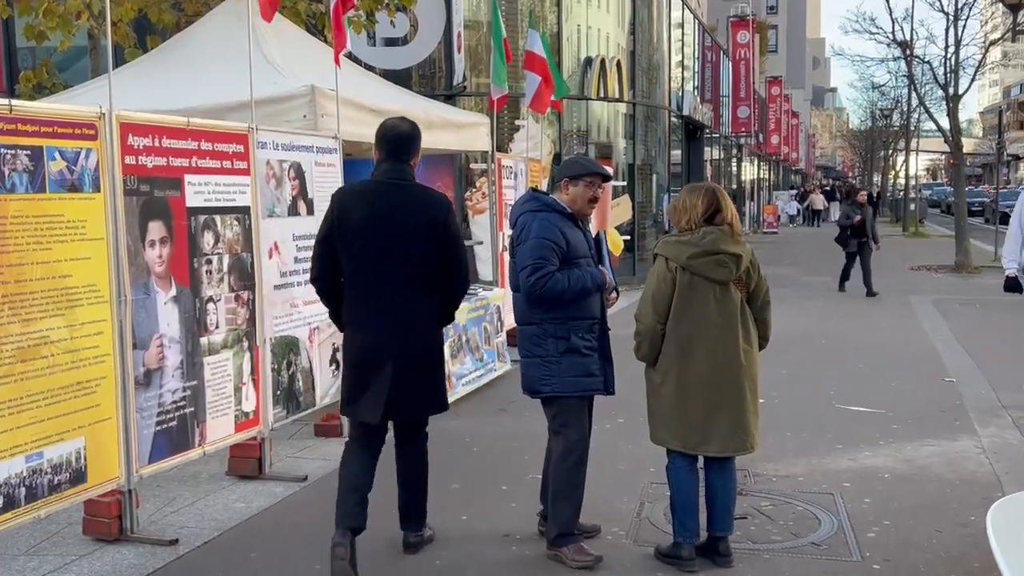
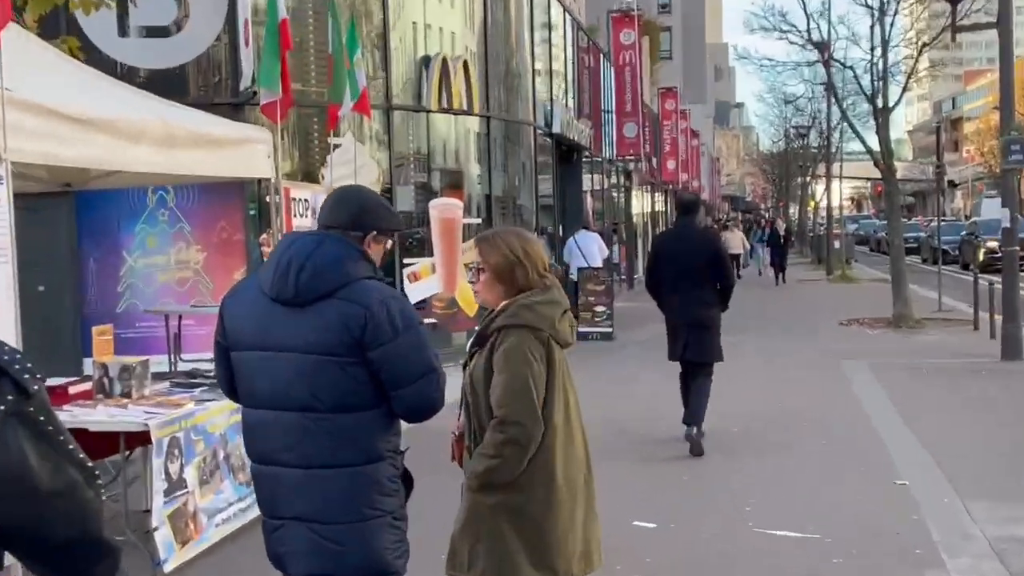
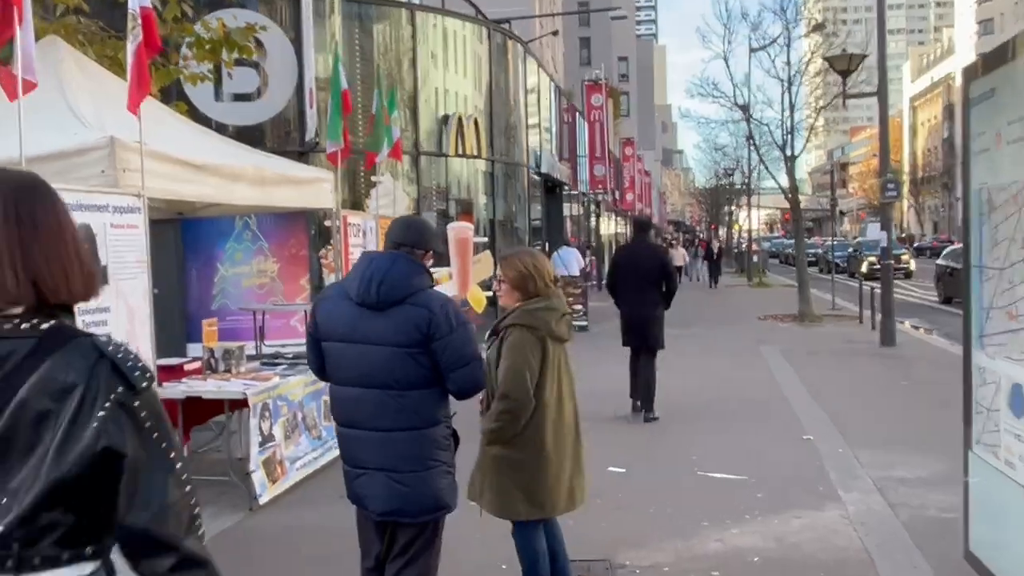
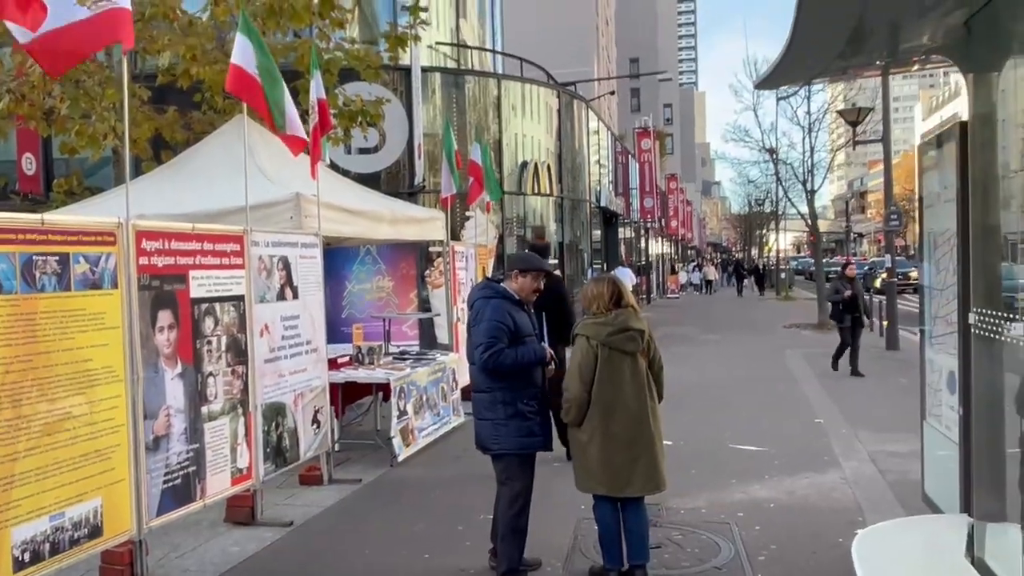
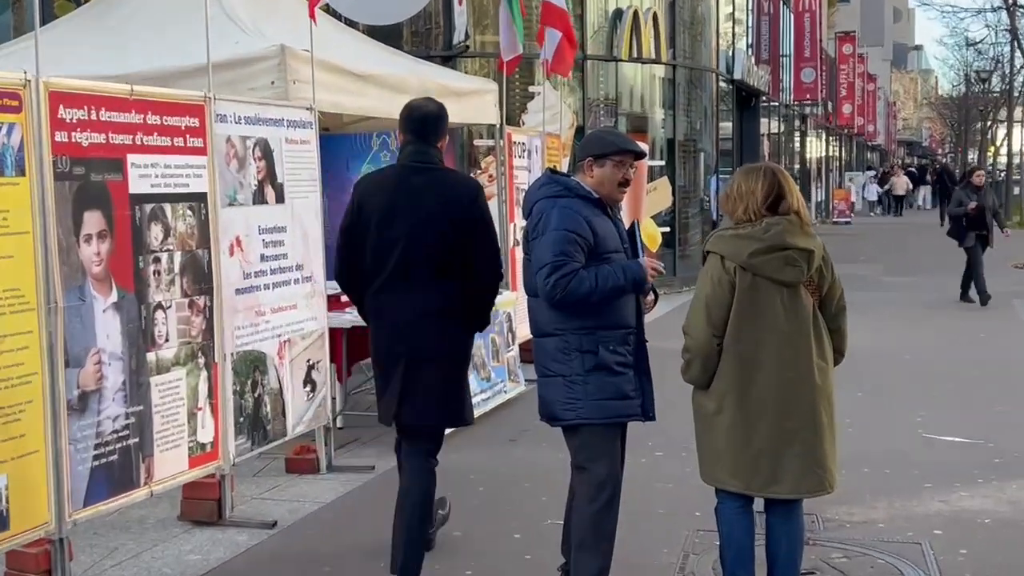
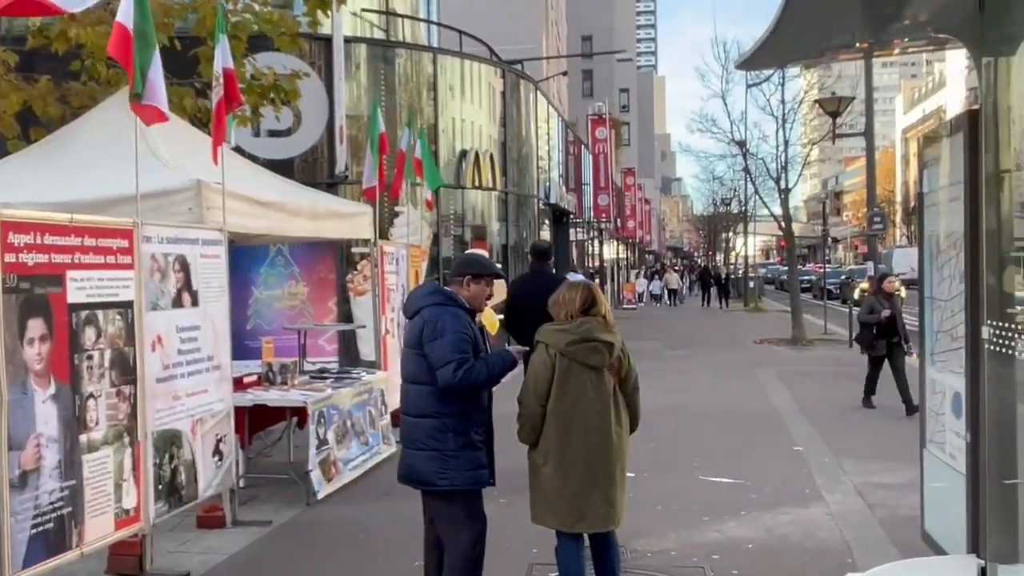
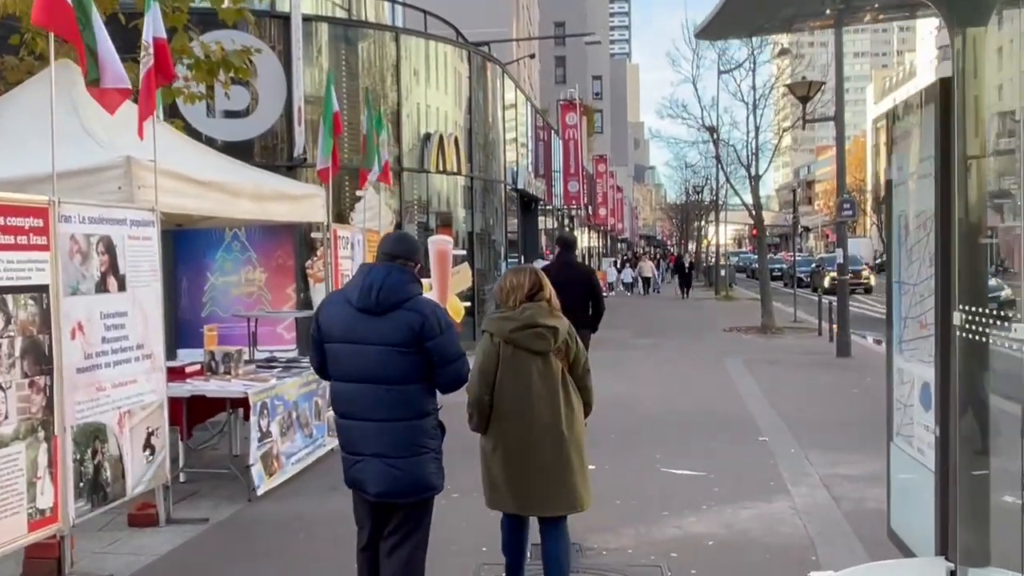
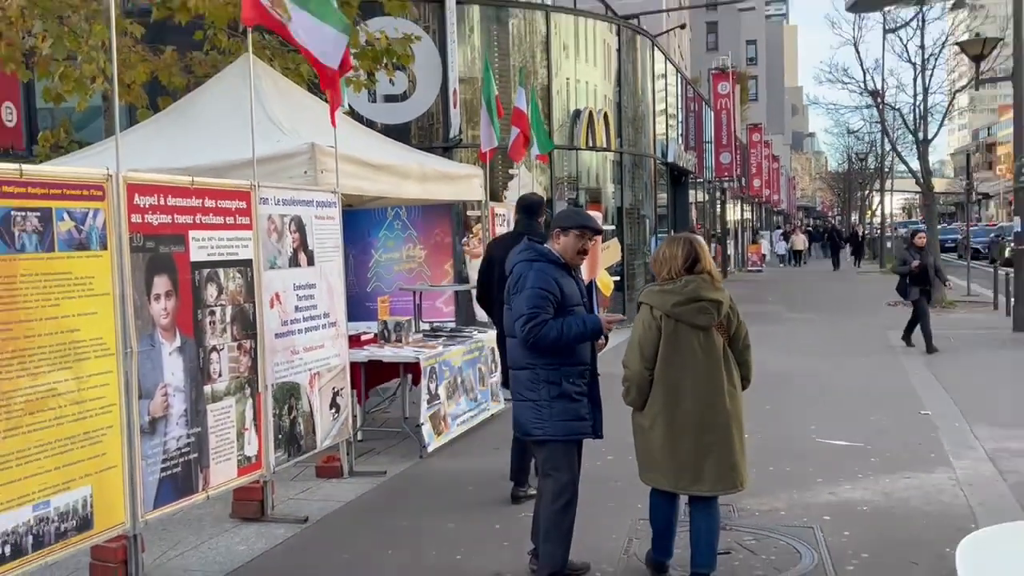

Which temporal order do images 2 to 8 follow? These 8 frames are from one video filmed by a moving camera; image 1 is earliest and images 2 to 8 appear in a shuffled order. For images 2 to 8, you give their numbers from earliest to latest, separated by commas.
5, 8, 4, 6, 7, 3, 2
